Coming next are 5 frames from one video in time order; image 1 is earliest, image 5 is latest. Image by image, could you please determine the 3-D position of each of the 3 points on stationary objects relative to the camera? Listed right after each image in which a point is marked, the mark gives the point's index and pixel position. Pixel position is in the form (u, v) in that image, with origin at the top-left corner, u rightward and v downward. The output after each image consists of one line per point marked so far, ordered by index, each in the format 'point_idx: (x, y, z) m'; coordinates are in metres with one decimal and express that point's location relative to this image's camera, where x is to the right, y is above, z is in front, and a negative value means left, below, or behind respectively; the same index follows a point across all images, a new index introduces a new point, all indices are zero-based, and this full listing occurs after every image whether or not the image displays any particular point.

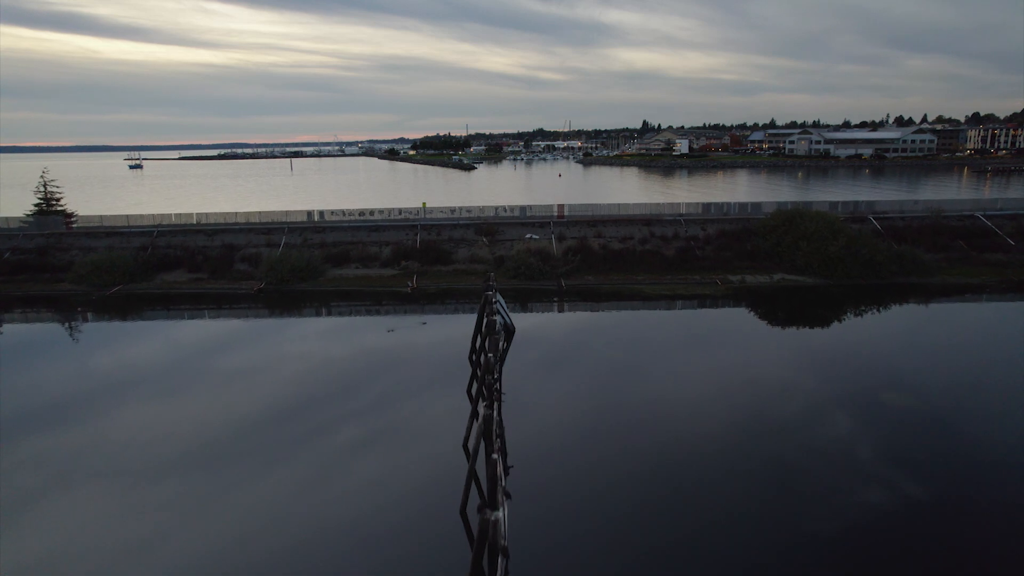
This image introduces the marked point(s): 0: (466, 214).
0: (-1.2, +1.7, +14.1) m
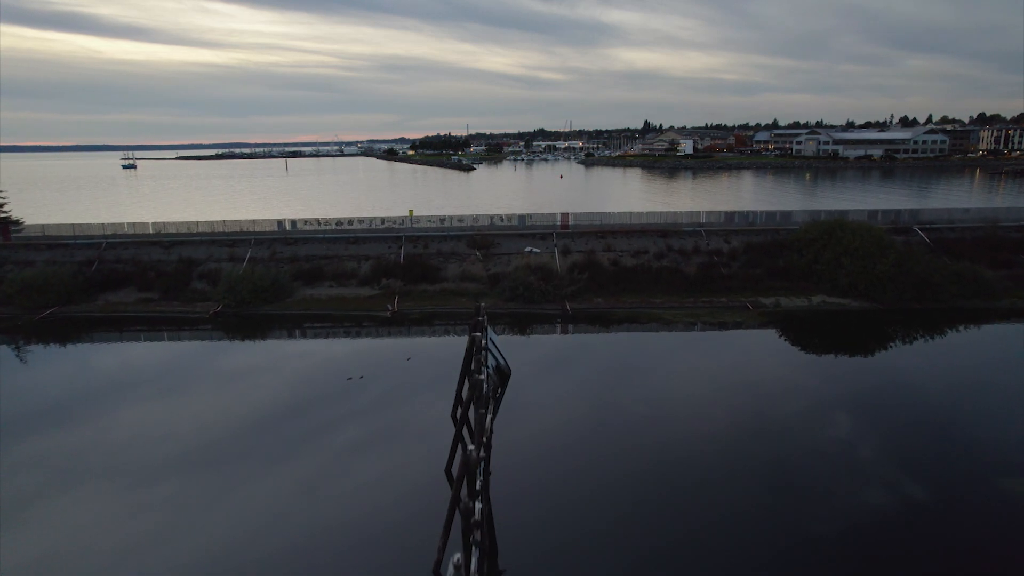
0: (-1.2, +1.4, +12.7) m
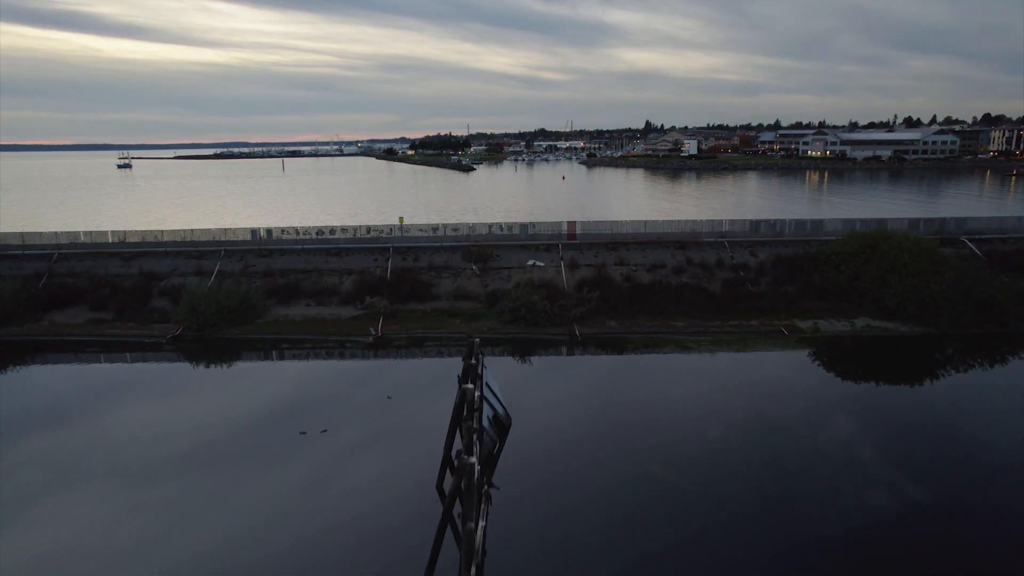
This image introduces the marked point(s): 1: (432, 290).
0: (-1.2, +1.1, +11.6) m
1: (-1.5, 0.0, +10.6) m
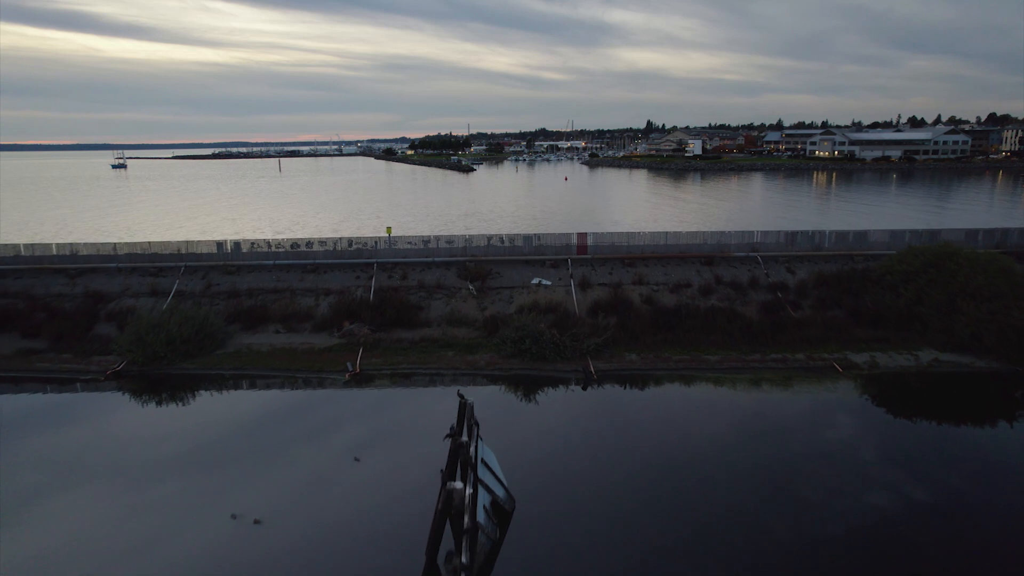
0: (-1.2, +0.8, +10.5) m
1: (-1.5, -0.3, +9.5) m
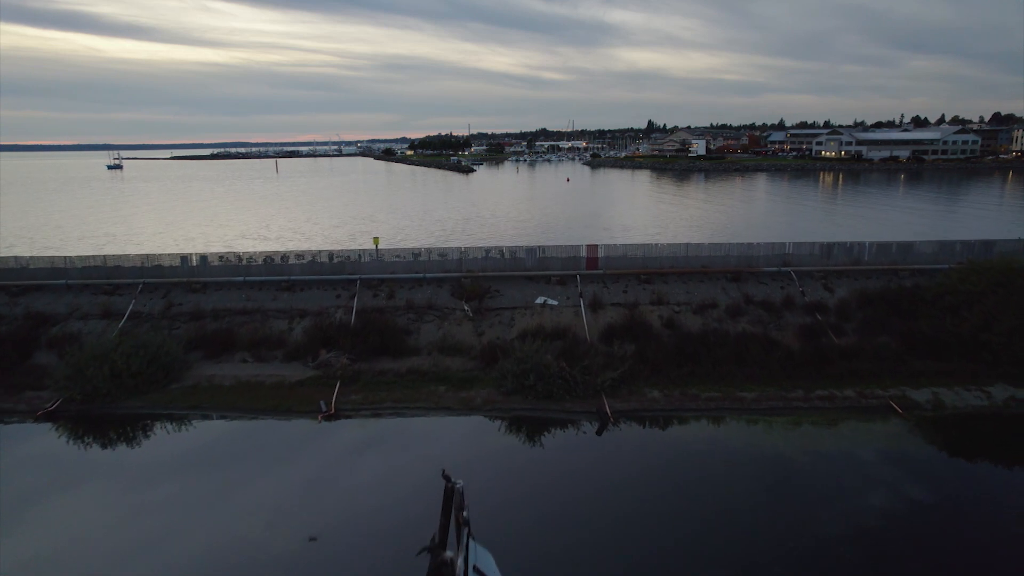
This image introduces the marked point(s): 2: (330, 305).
0: (-1.2, +0.6, +9.6) m
1: (-1.5, -0.6, +8.5) m
2: (-2.8, -0.1, +9.0) m
